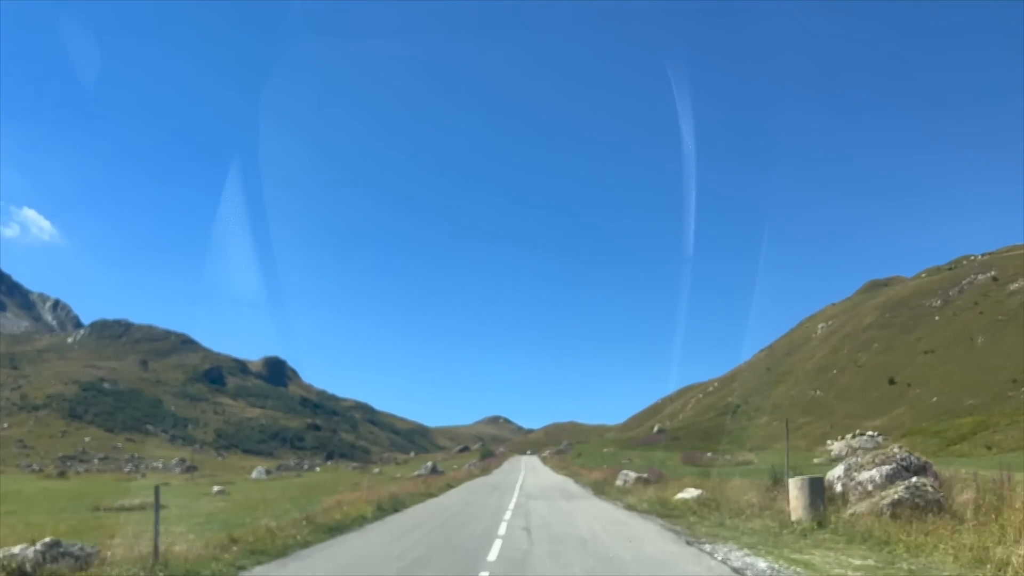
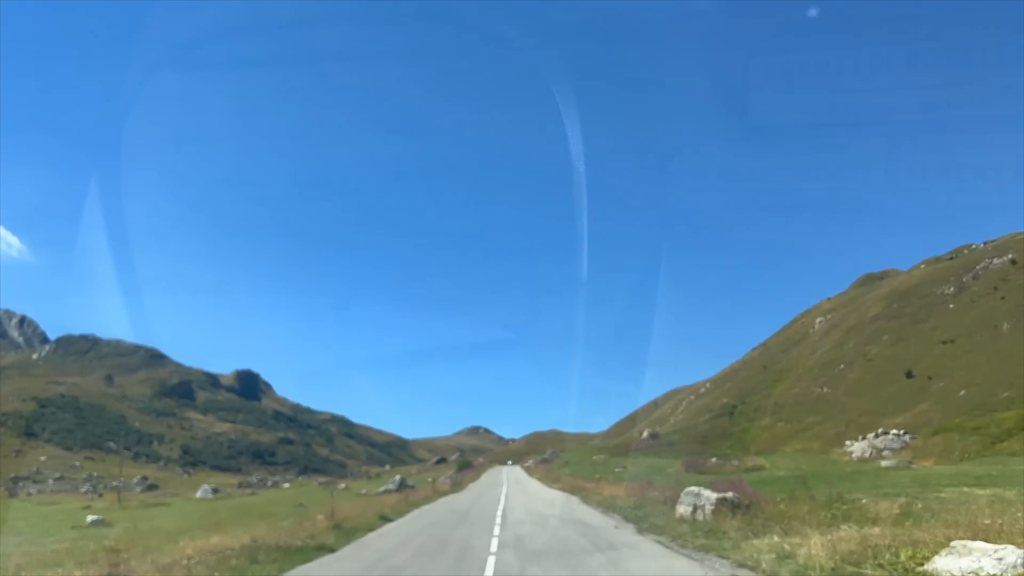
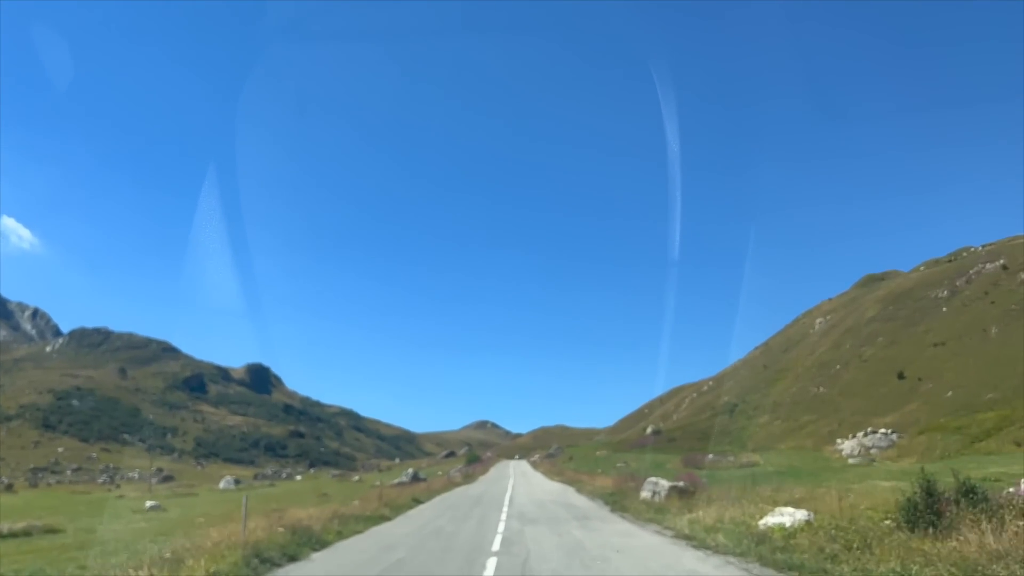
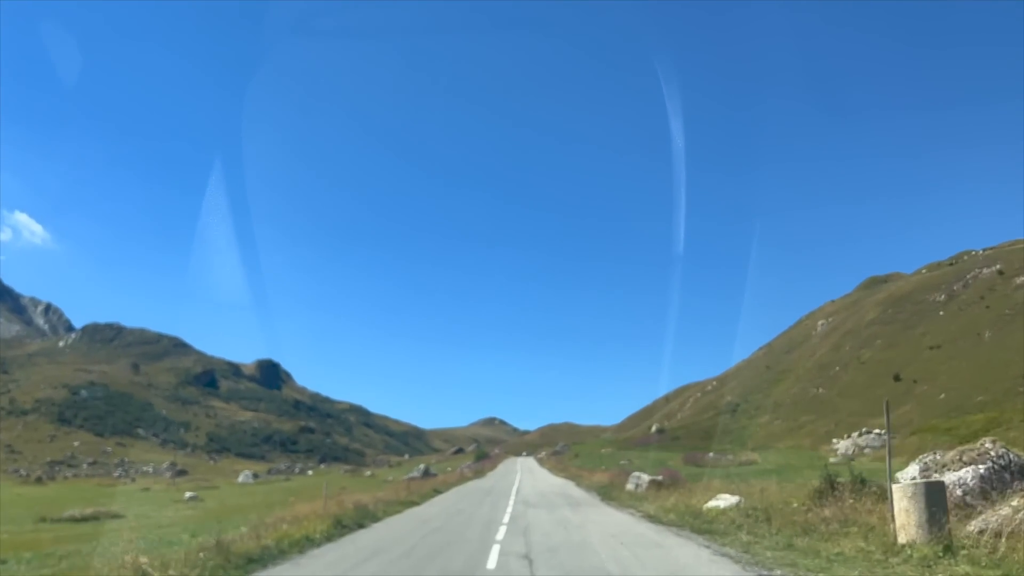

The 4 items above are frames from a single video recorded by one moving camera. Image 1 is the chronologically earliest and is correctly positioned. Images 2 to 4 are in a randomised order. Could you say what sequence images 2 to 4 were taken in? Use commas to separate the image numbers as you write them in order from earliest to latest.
4, 3, 2
